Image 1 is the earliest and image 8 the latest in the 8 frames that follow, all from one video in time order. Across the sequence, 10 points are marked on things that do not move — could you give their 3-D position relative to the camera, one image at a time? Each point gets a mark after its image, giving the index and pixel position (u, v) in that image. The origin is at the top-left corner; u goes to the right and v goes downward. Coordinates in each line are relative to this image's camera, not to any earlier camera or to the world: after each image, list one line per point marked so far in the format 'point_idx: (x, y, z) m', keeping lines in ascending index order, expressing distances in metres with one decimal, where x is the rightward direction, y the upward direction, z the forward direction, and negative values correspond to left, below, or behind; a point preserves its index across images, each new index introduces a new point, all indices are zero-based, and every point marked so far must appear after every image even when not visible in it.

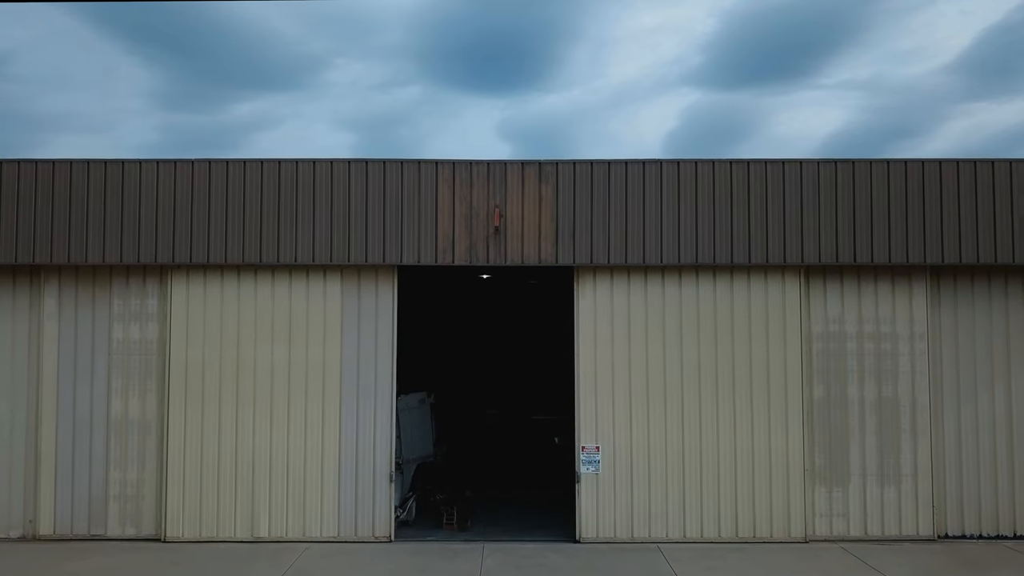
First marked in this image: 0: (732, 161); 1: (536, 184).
0: (+2.7, +1.6, +8.5) m
1: (+0.3, +1.3, +8.5) m
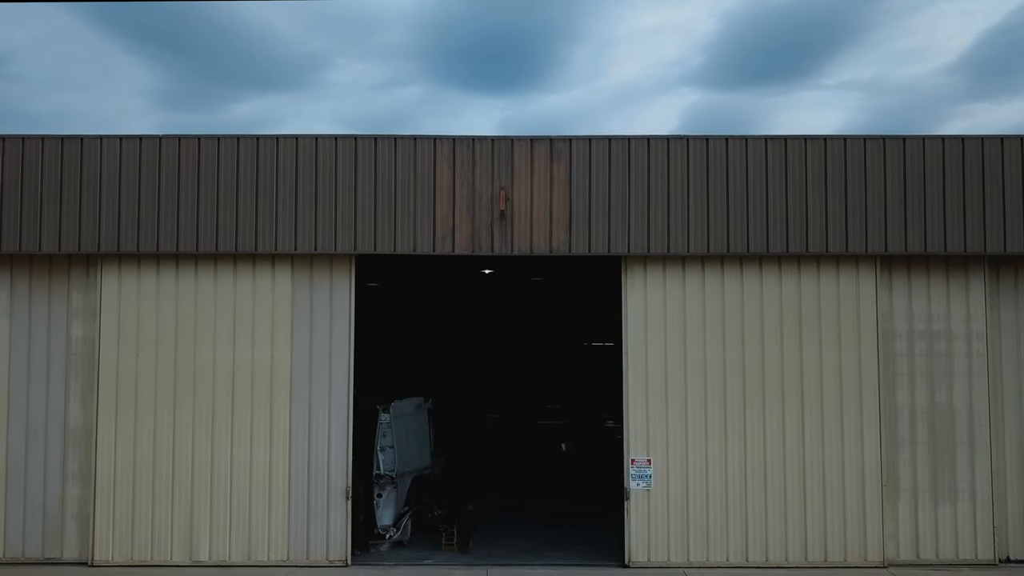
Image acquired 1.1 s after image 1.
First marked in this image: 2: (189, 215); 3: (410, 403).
0: (+2.8, +1.7, +7.5) m
1: (+0.4, +1.4, +7.5) m
2: (-3.6, +0.8, +7.4) m
3: (-1.3, -1.5, +8.6) m
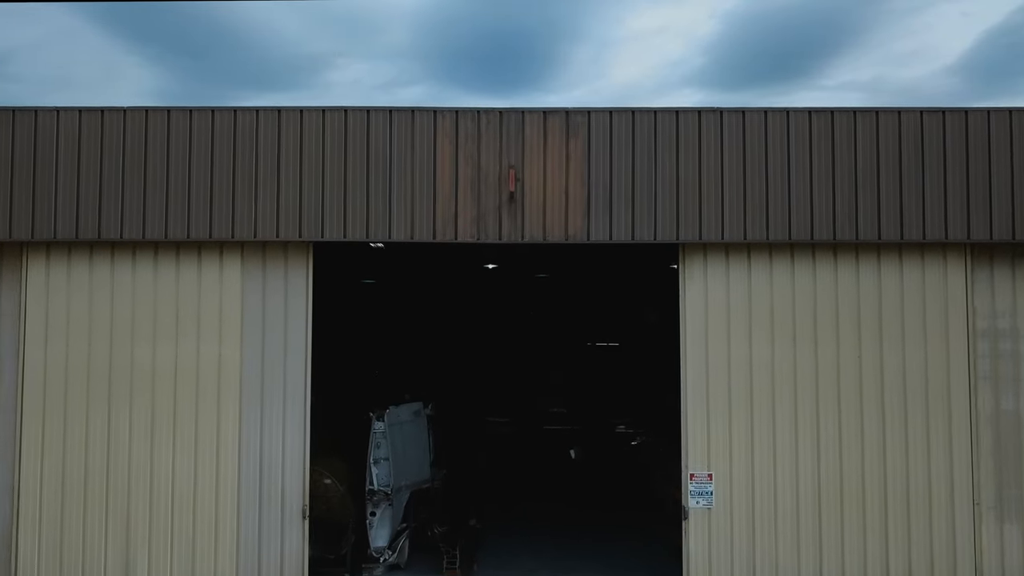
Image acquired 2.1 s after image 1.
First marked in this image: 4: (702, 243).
0: (+2.9, +1.7, +6.6) m
1: (+0.5, +1.5, +6.6) m
2: (-3.5, +0.9, +6.6) m
3: (-1.2, -1.4, +7.7) m
4: (+2.3, +0.4, +6.7) m
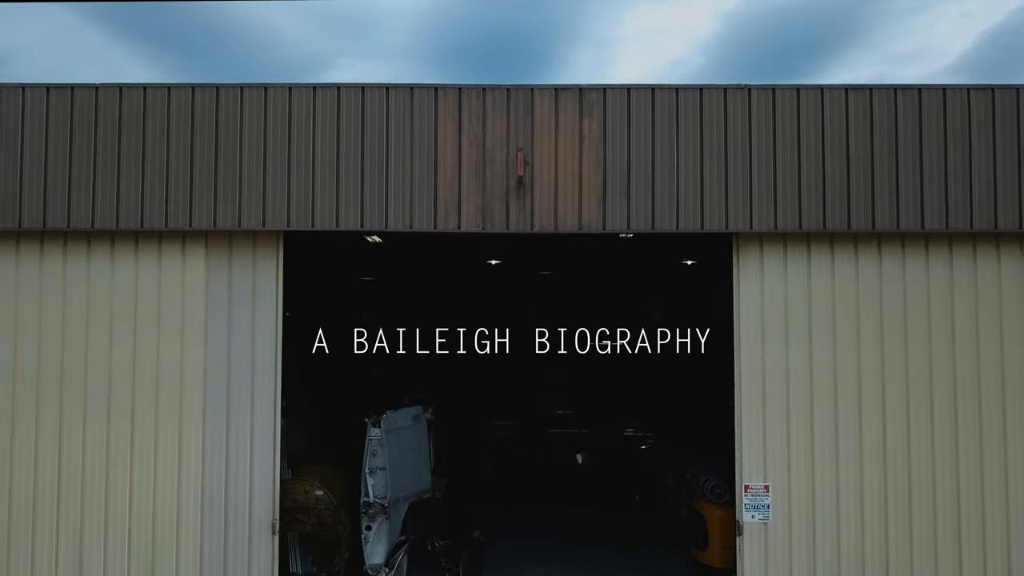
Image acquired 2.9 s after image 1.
0: (+3.0, +1.8, +6.0) m
1: (+0.6, +1.5, +6.1) m
2: (-3.4, +0.9, +6.0) m
3: (-1.1, -1.3, +7.1) m
4: (+2.4, +0.5, +6.1) m
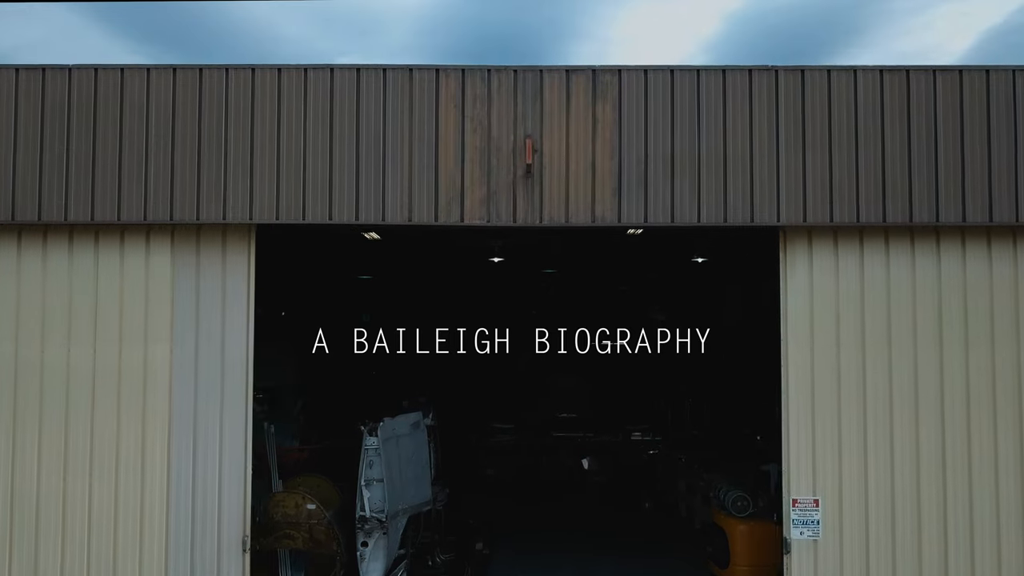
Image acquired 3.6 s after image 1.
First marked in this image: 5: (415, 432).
0: (+3.1, +1.8, +5.6) m
1: (+0.6, +1.5, +5.6) m
2: (-3.3, +1.0, +5.5) m
3: (-1.1, -1.3, +6.7) m
4: (+2.4, +0.5, +5.6) m
5: (-1.0, -1.4, +6.8) m
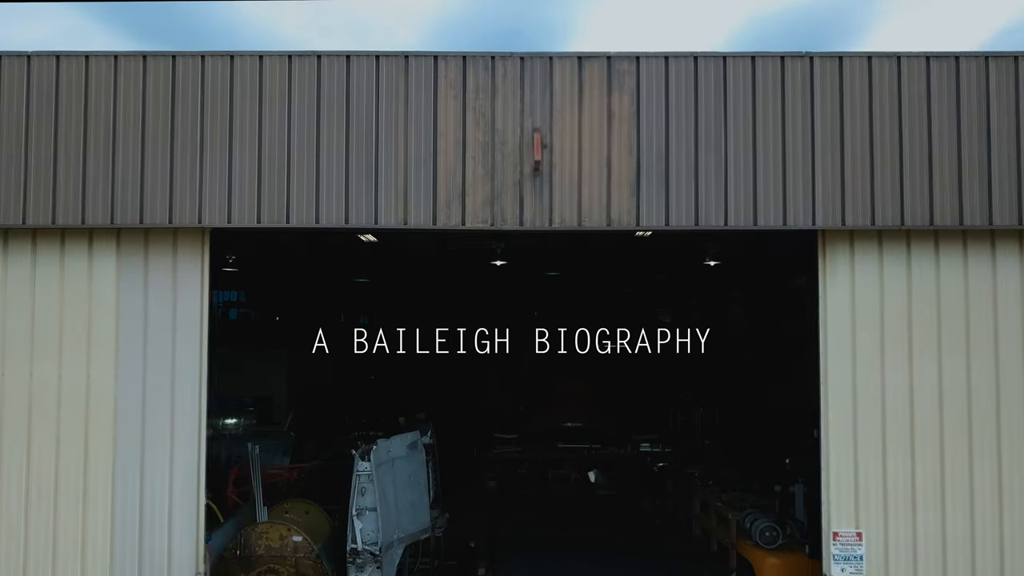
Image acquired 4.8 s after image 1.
0: (+3.1, +1.7, +5.0) m
1: (+0.7, +1.5, +5.1) m
2: (-3.3, +0.9, +5.0) m
3: (-1.0, -1.4, +6.1) m
4: (+2.5, +0.4, +5.1) m
5: (-0.9, -1.5, +6.3) m
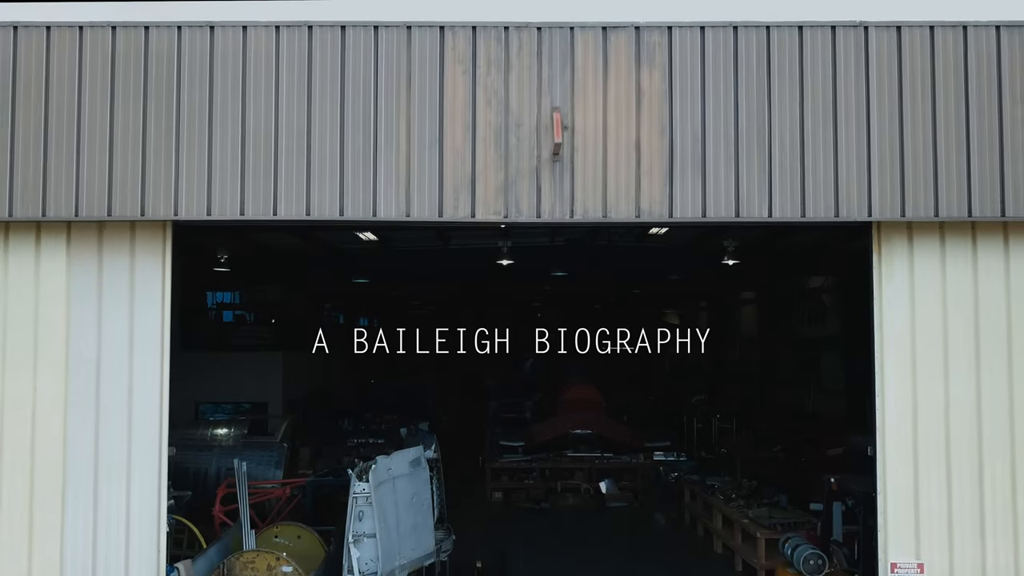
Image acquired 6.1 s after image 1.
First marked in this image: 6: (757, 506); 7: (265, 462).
0: (+3.2, +1.7, +4.5) m
1: (+0.8, +1.5, +4.5) m
2: (-3.2, +0.9, +4.4) m
3: (-0.9, -1.4, +5.6) m
4: (+2.6, +0.4, +4.5) m
5: (-0.8, -1.5, +5.7) m
6: (+2.8, -2.5, +7.7) m
7: (-2.7, -1.9, +7.3) m
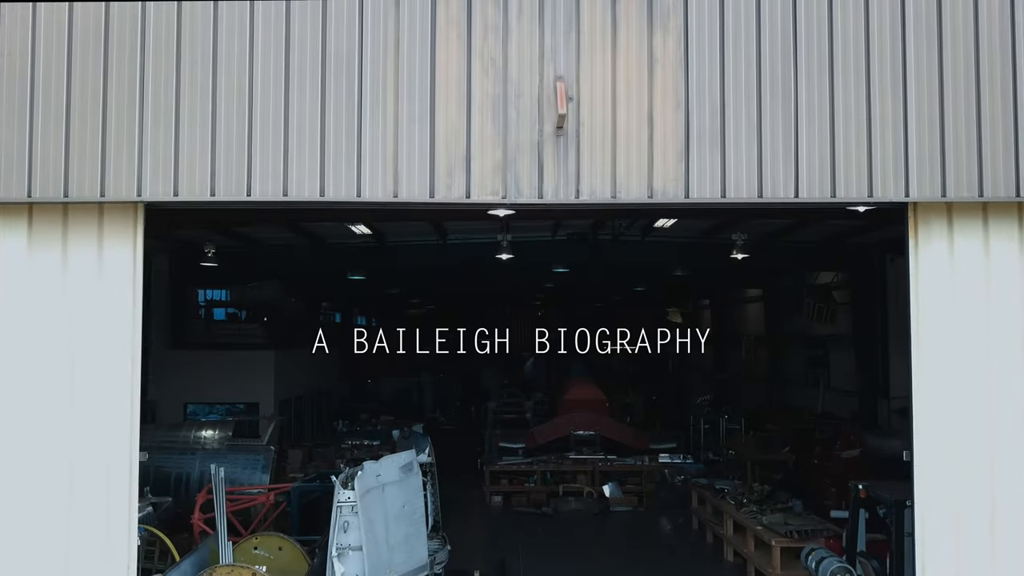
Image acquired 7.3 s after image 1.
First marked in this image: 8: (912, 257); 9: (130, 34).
0: (+3.2, +1.8, +4.0) m
1: (+0.8, +1.5, +4.1) m
2: (-3.2, +0.9, +4.0) m
3: (-0.9, -1.3, +5.1) m
4: (+2.6, +0.5, +4.1) m
5: (-0.8, -1.5, +5.3) m
6: (+2.8, -2.4, +7.3) m
7: (-2.7, -1.8, +6.9) m
8: (+2.4, +0.2, +4.2) m
9: (-2.2, +1.5, +4.0) m
